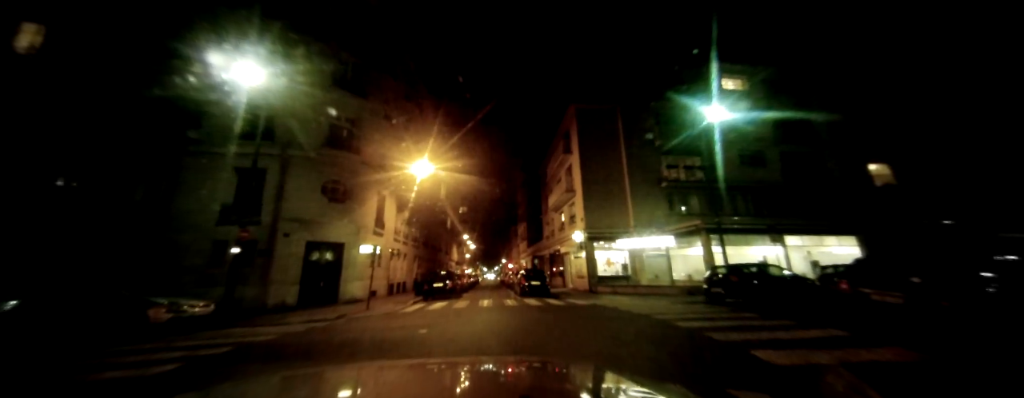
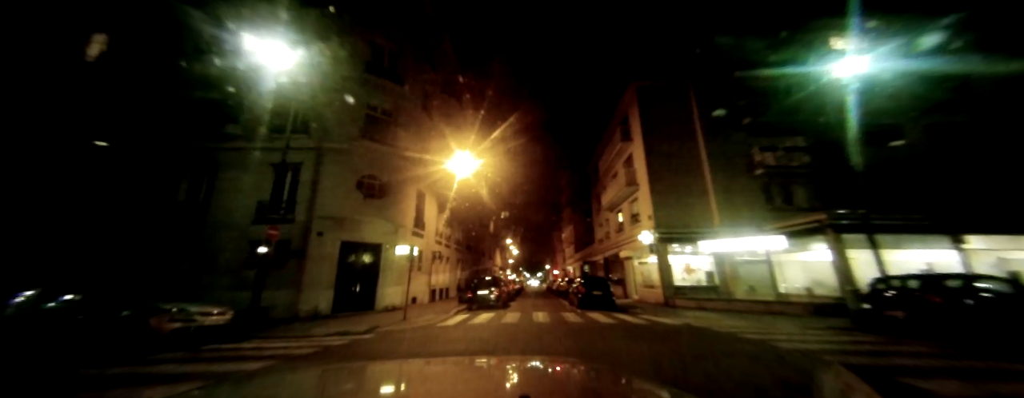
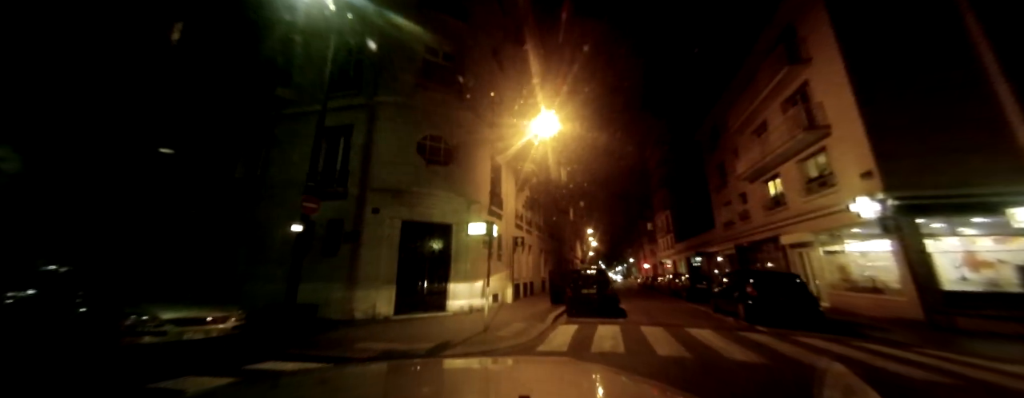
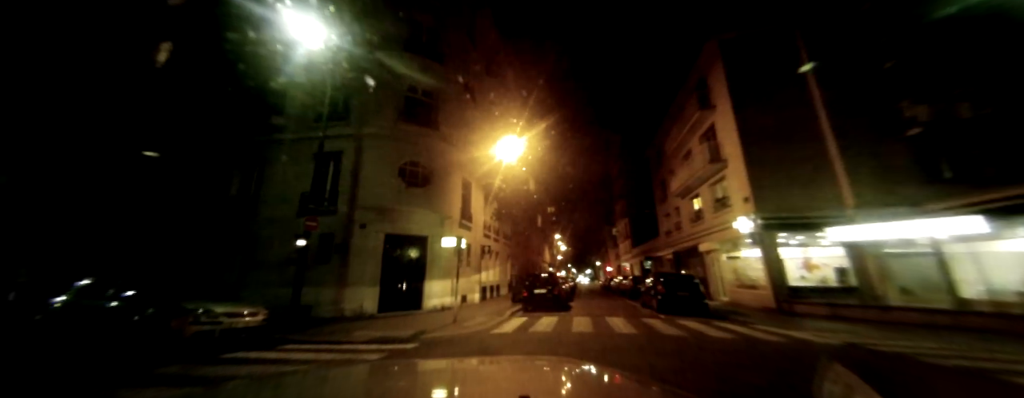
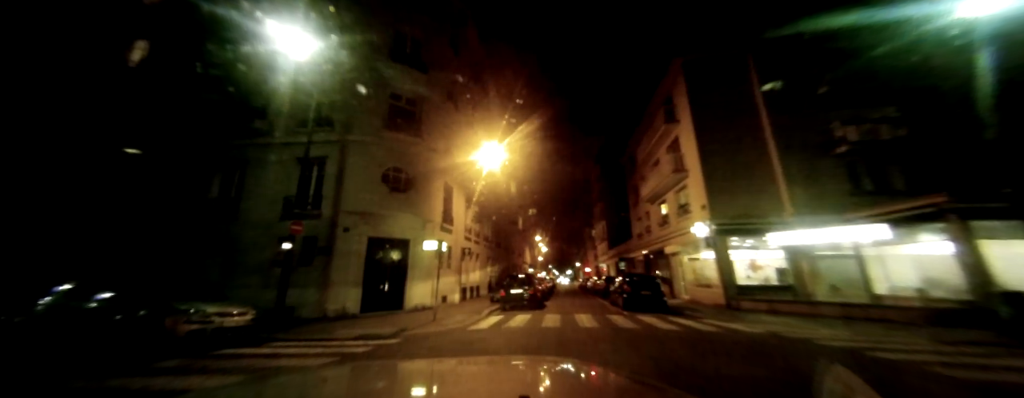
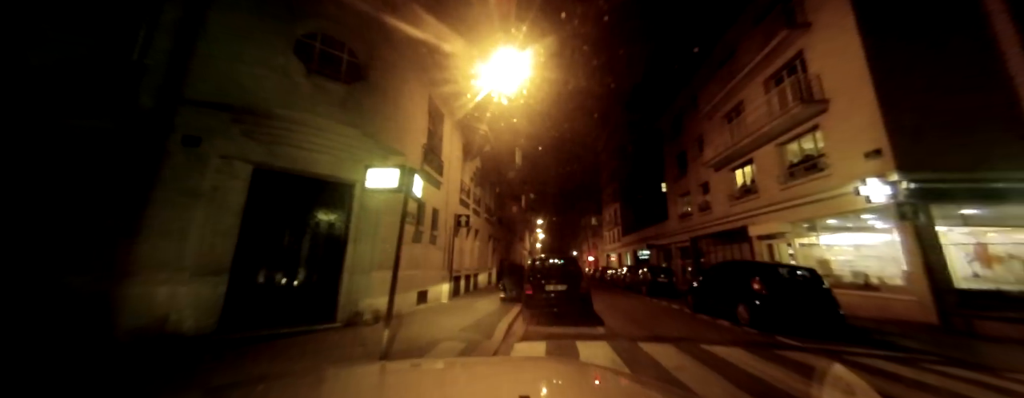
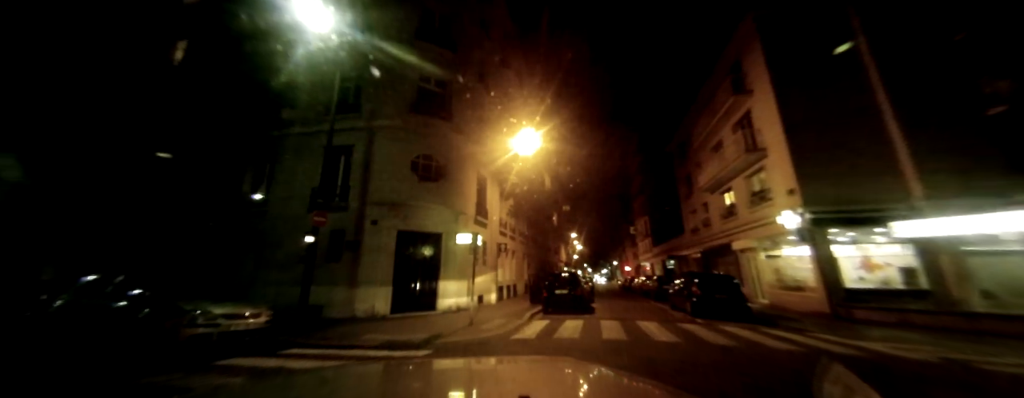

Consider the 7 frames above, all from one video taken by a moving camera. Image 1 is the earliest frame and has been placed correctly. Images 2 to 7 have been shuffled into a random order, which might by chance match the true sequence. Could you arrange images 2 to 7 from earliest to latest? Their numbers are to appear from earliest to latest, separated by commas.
2, 5, 4, 7, 3, 6
